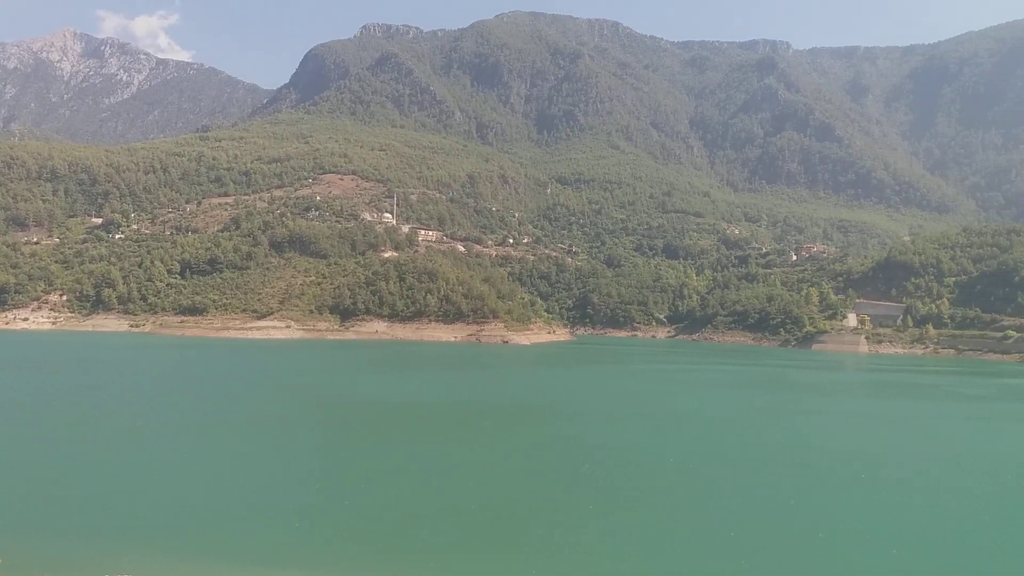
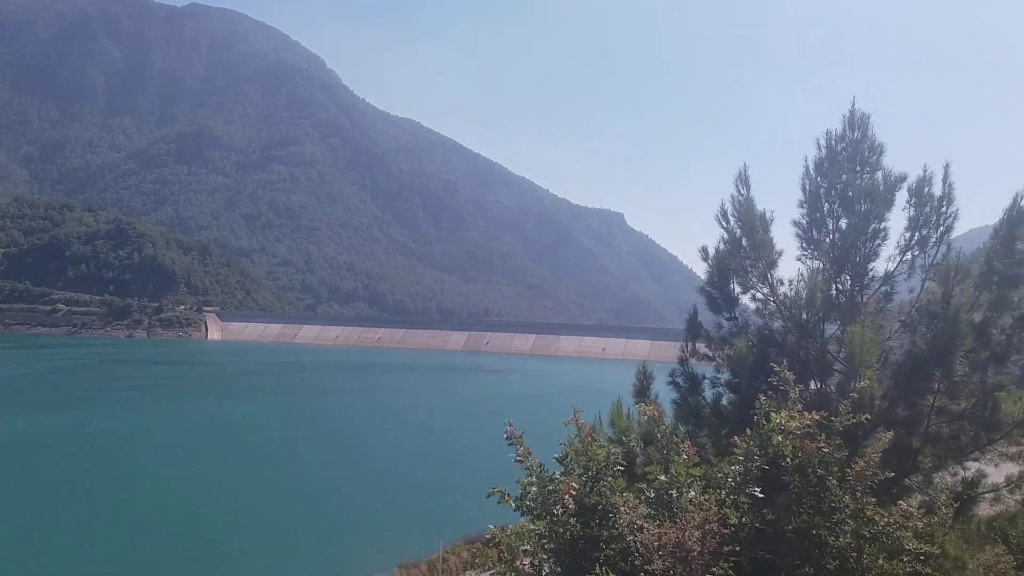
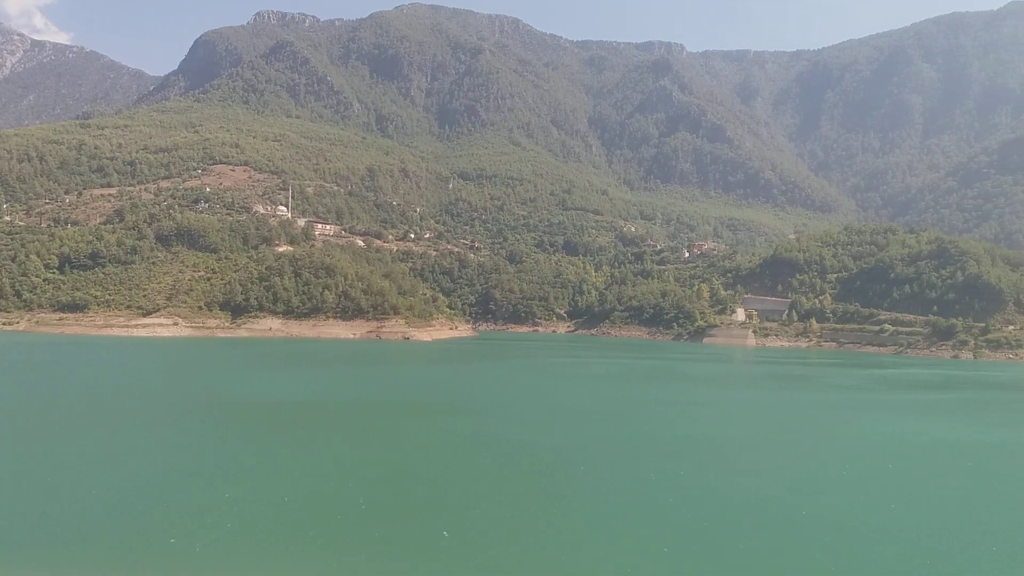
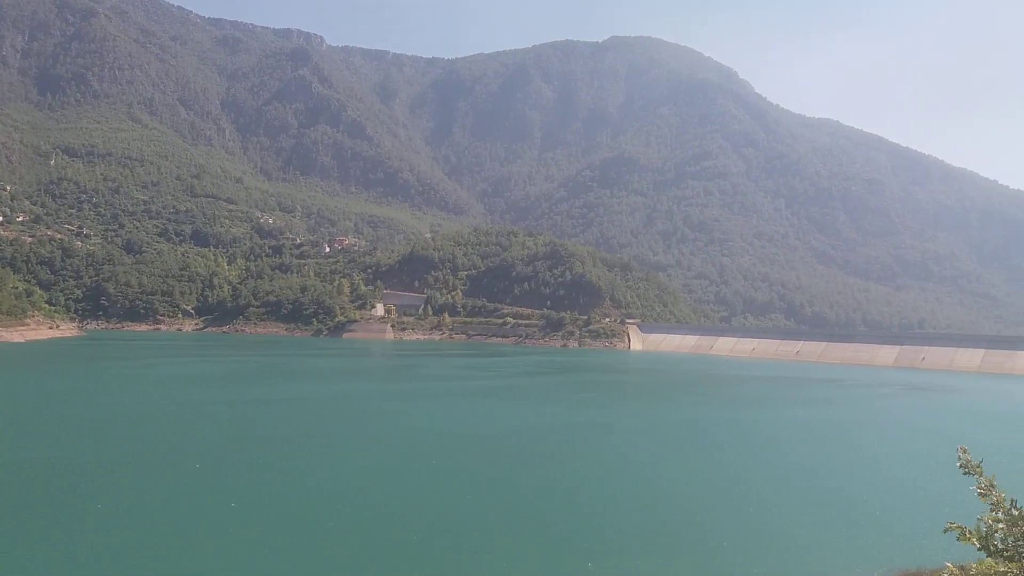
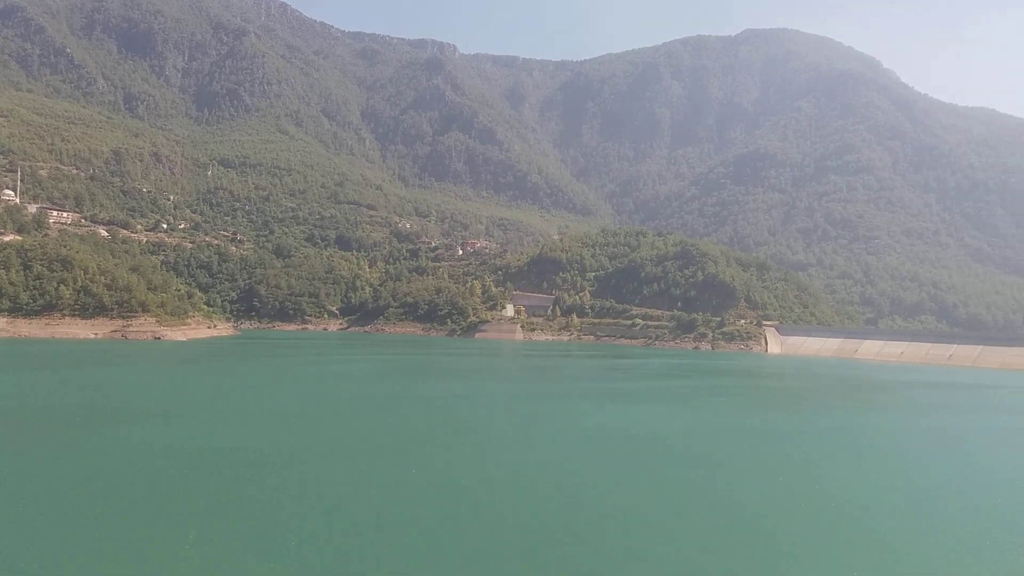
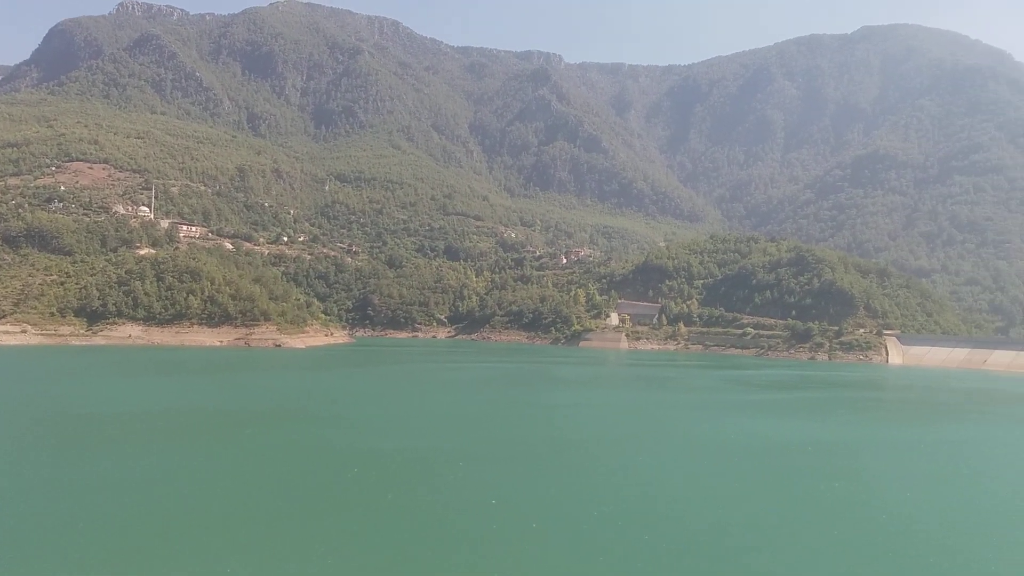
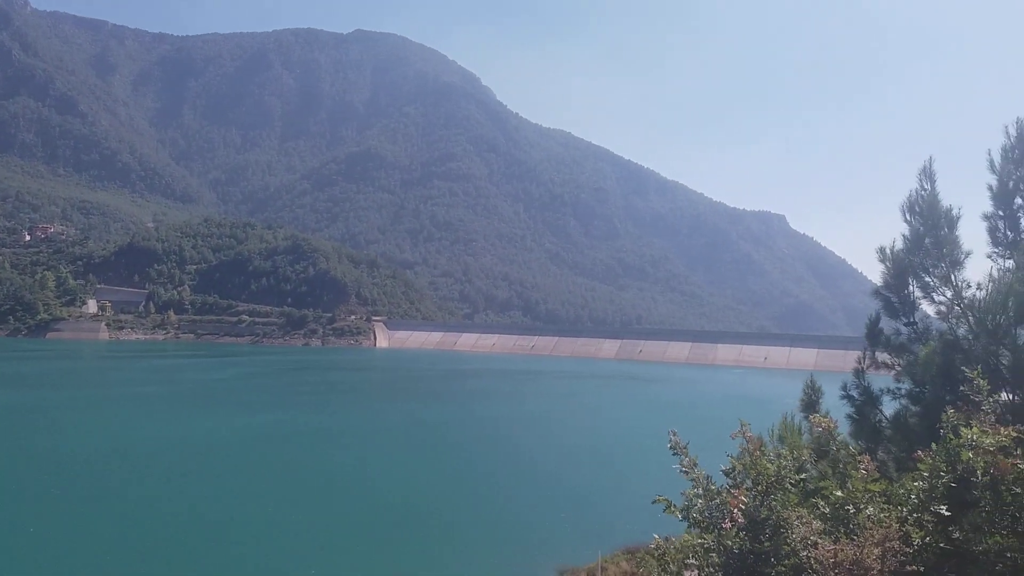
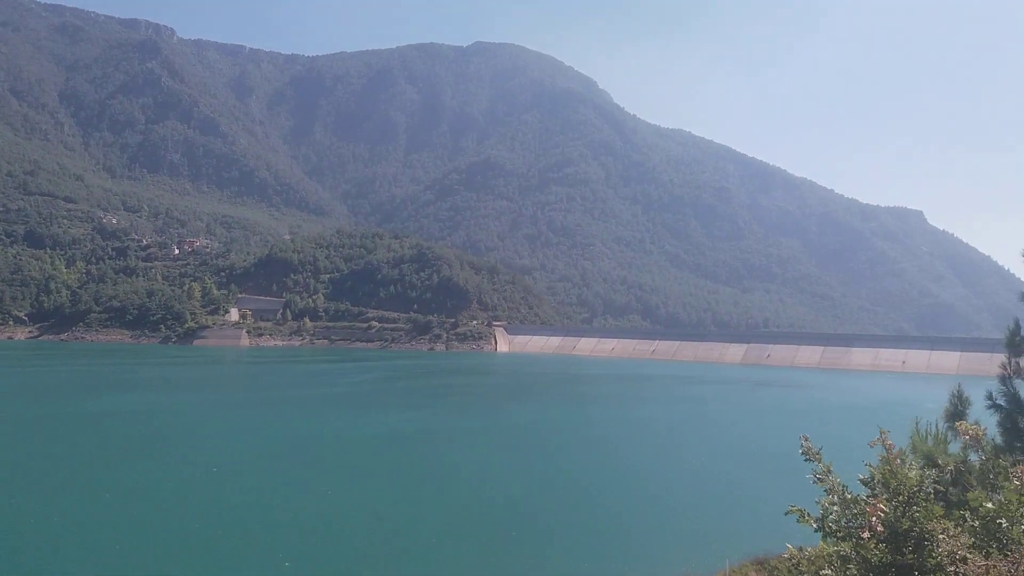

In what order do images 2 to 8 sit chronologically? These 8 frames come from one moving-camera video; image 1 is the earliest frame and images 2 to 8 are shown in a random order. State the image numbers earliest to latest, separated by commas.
3, 6, 5, 4, 8, 7, 2
